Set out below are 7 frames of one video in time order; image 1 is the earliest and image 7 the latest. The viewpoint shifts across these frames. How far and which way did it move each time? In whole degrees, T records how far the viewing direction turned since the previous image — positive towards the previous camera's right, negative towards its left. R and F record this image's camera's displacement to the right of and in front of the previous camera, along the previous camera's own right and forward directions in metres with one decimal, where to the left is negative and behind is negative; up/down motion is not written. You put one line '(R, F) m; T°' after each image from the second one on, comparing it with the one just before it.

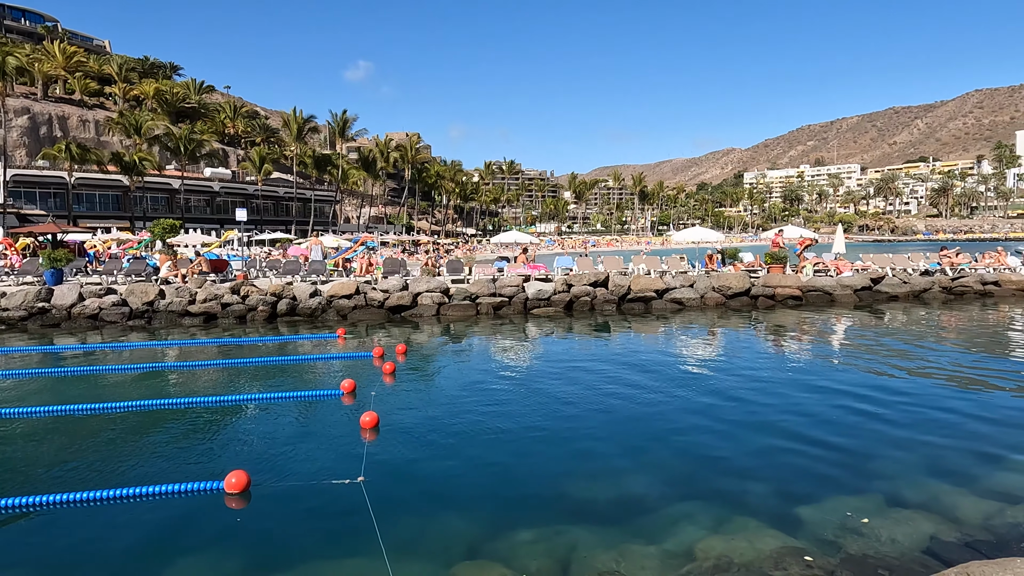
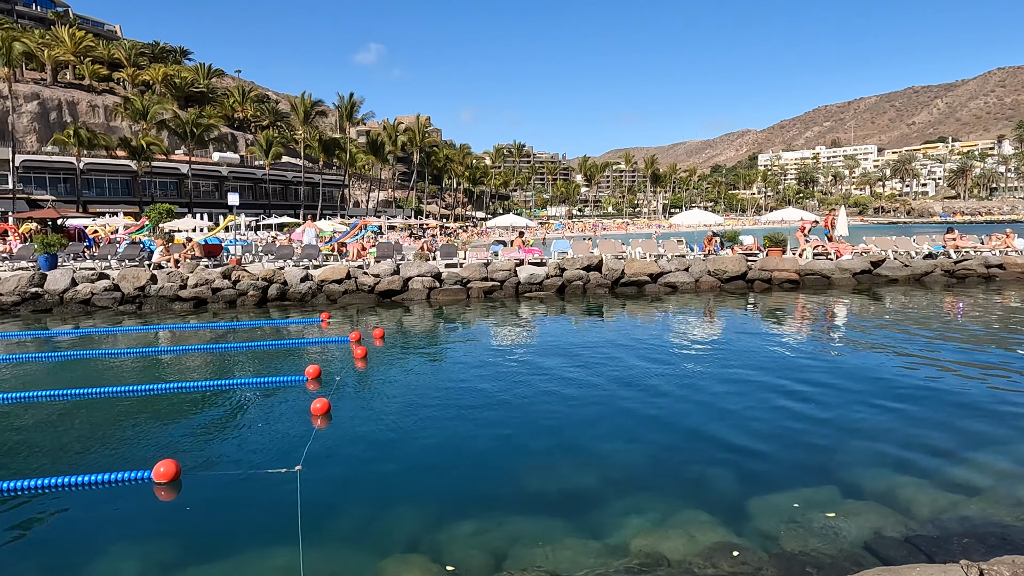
(+0.5, +0.2) m; -1°
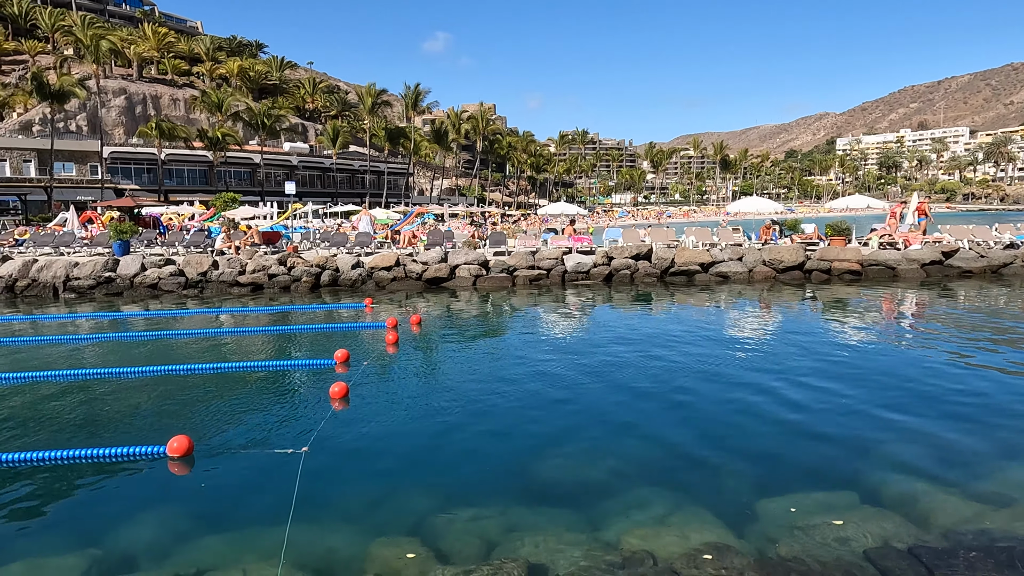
(+0.4, +0.1) m; -6°
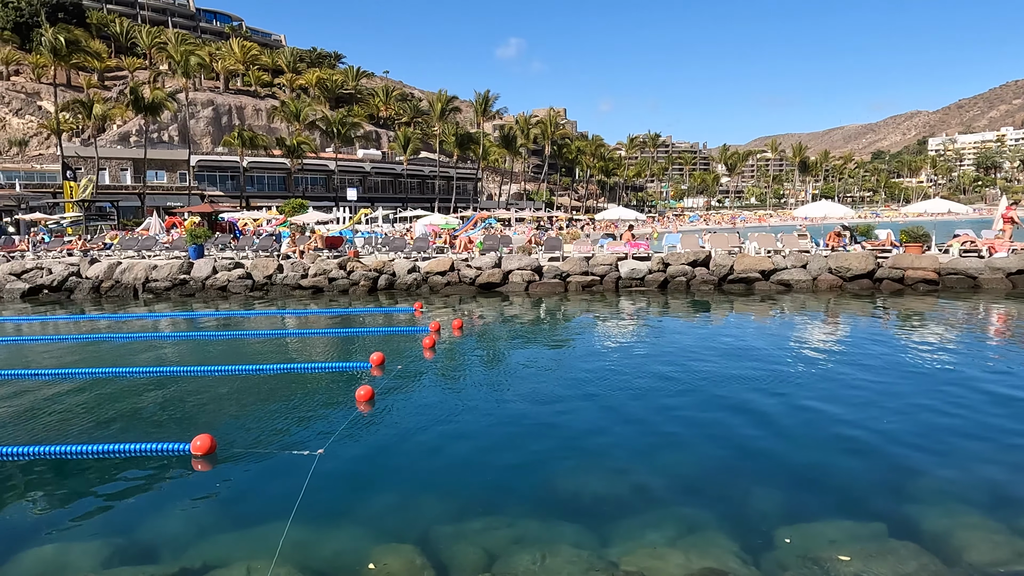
(+0.4, +0.1) m; -6°
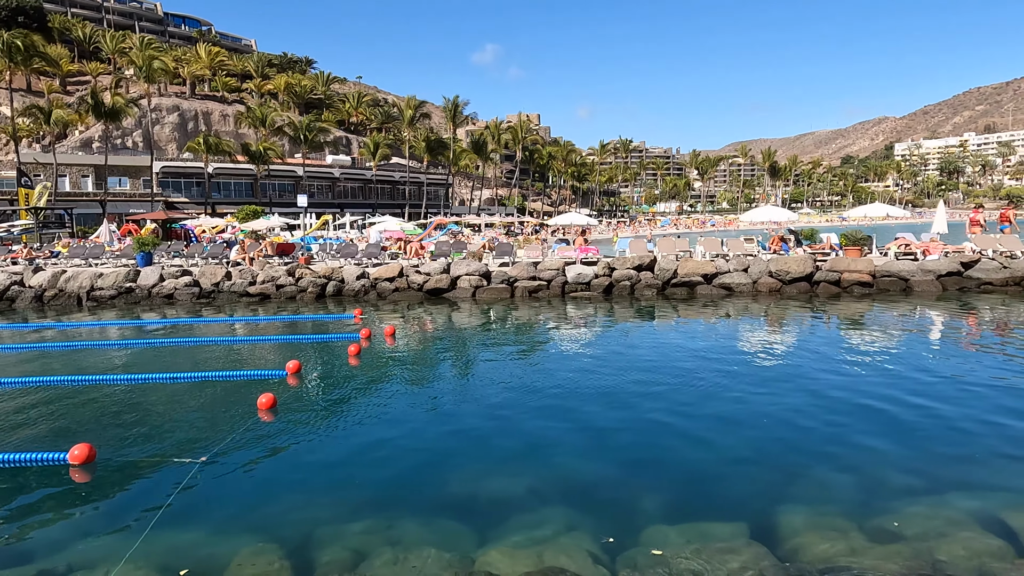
(+0.7, -0.1) m; +2°
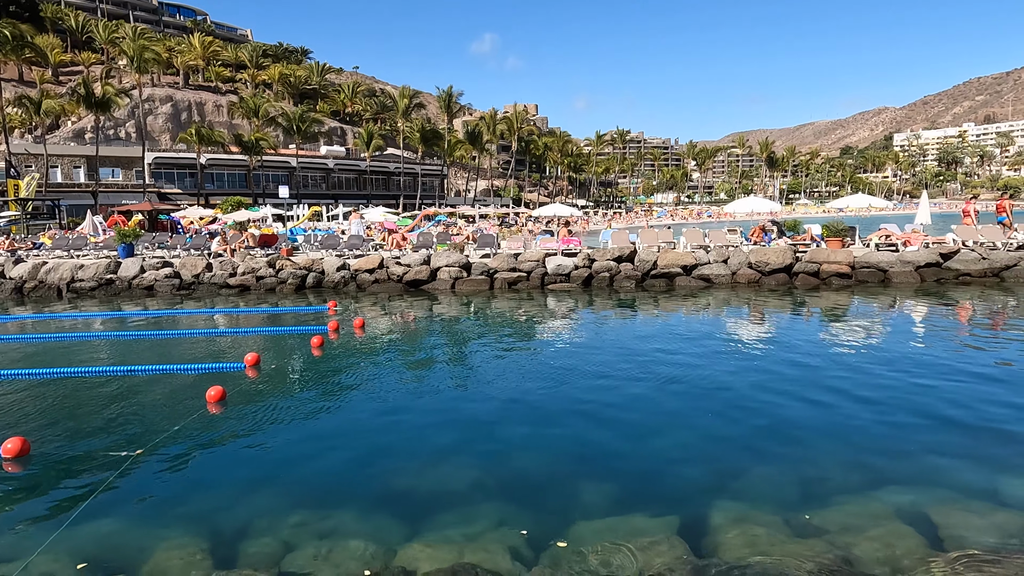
(+0.5, 0.0) m; 0°
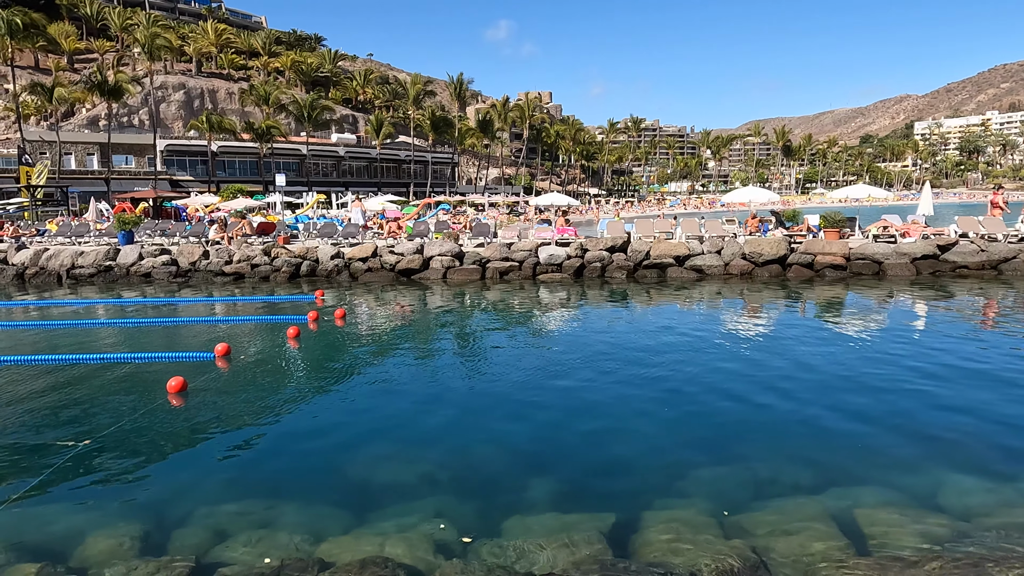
(+0.5, 0.0) m; -1°
